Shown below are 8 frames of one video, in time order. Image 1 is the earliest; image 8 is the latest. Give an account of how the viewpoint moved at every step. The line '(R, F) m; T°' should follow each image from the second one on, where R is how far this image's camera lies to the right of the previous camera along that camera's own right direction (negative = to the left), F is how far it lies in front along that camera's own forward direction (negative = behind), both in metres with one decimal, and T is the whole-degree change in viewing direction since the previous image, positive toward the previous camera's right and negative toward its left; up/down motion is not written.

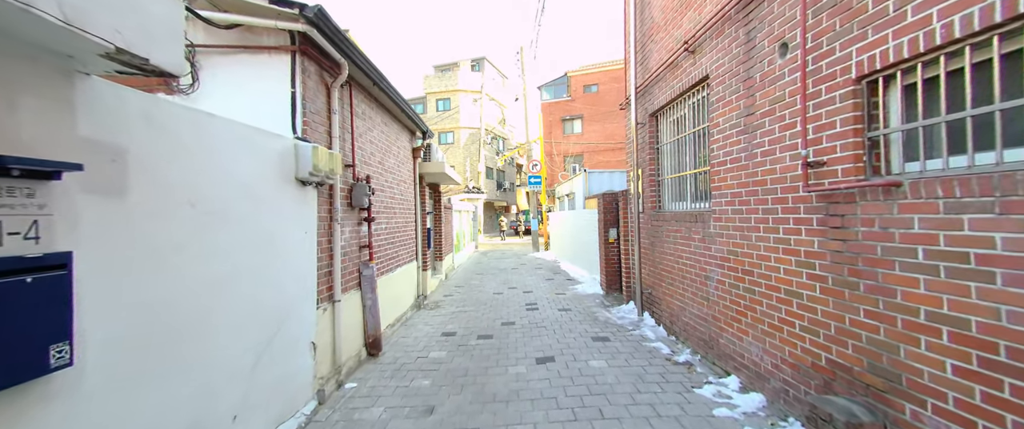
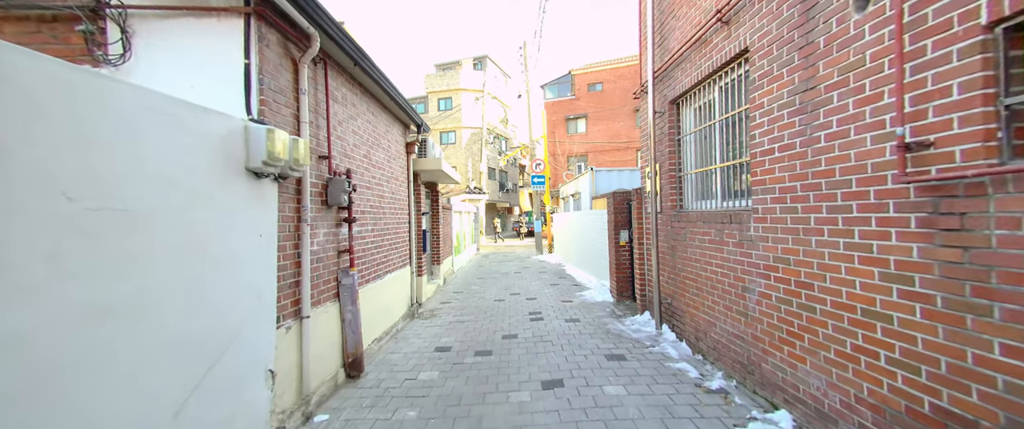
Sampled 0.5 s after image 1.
(0.0, +0.6) m; 0°
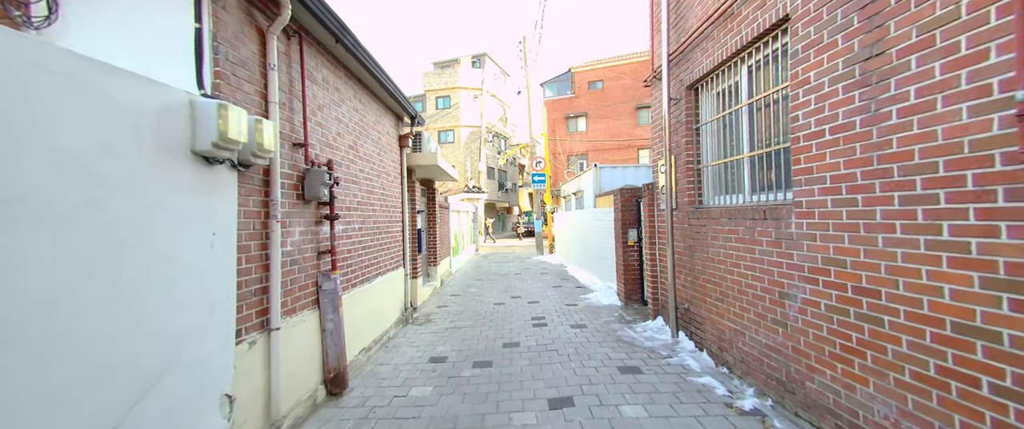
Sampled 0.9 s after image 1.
(0.0, +0.4) m; 0°
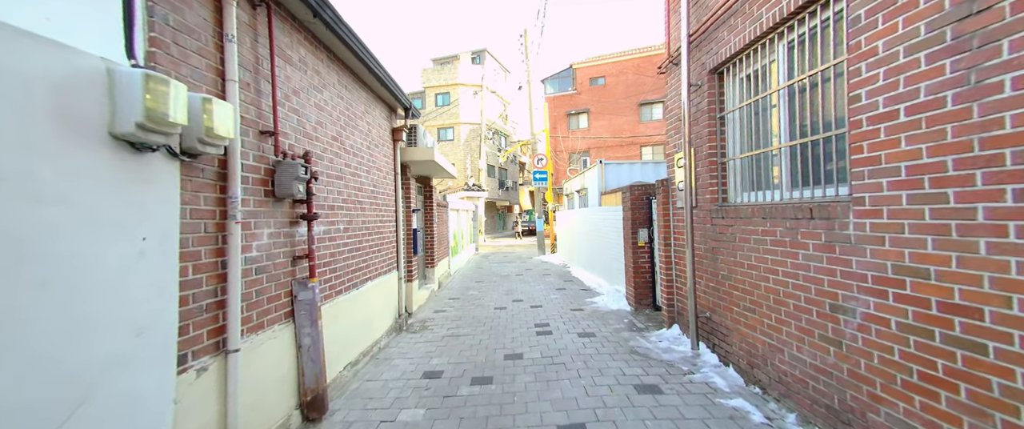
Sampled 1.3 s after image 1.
(0.0, +0.4) m; 0°
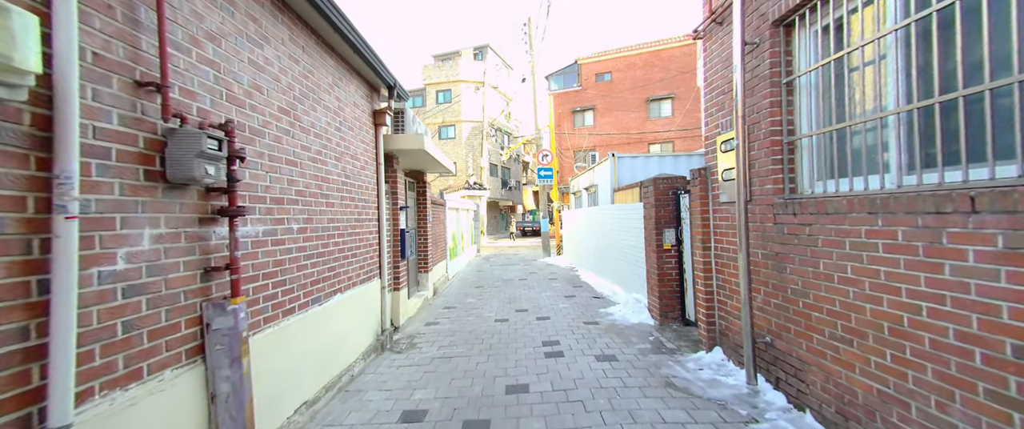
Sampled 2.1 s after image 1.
(0.0, +0.8) m; -1°
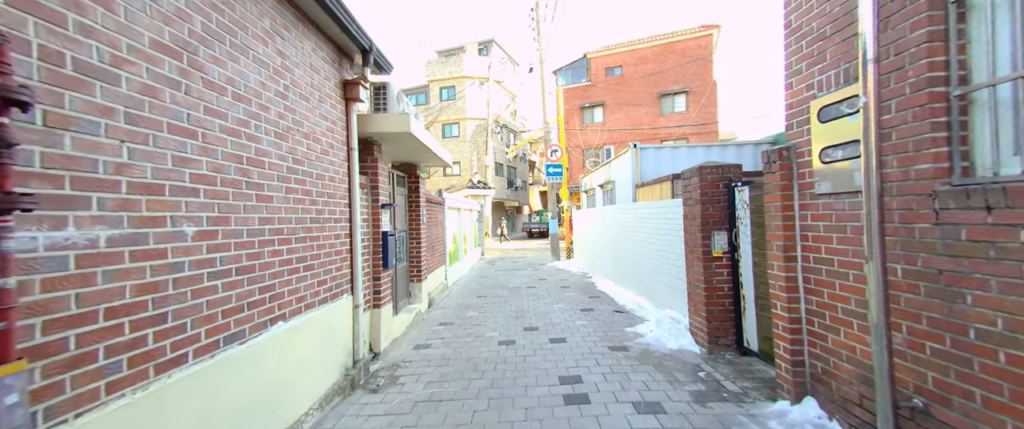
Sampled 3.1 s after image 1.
(0.0, +1.0) m; -1°
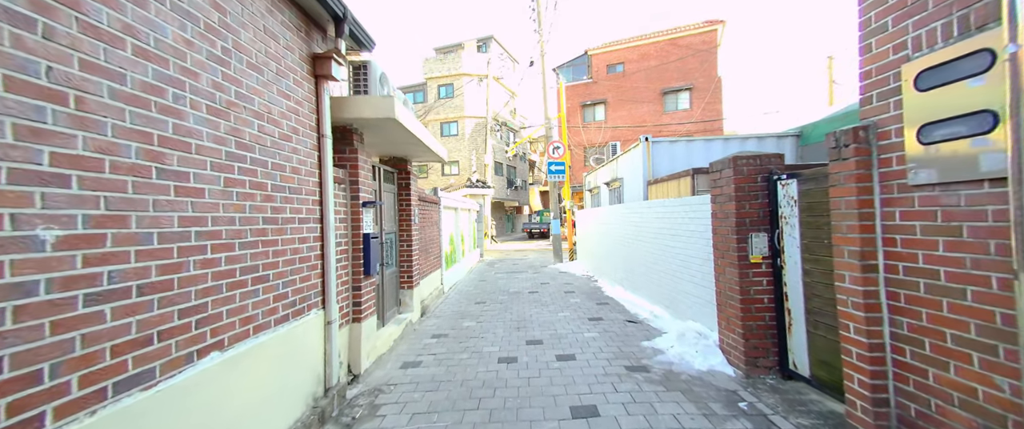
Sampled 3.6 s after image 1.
(0.0, +0.6) m; 0°
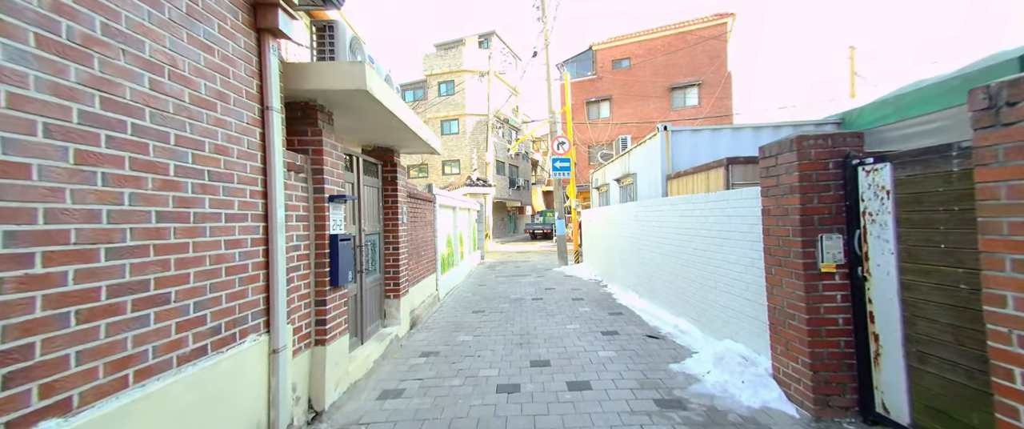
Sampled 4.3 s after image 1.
(0.0, +0.7) m; 0°
